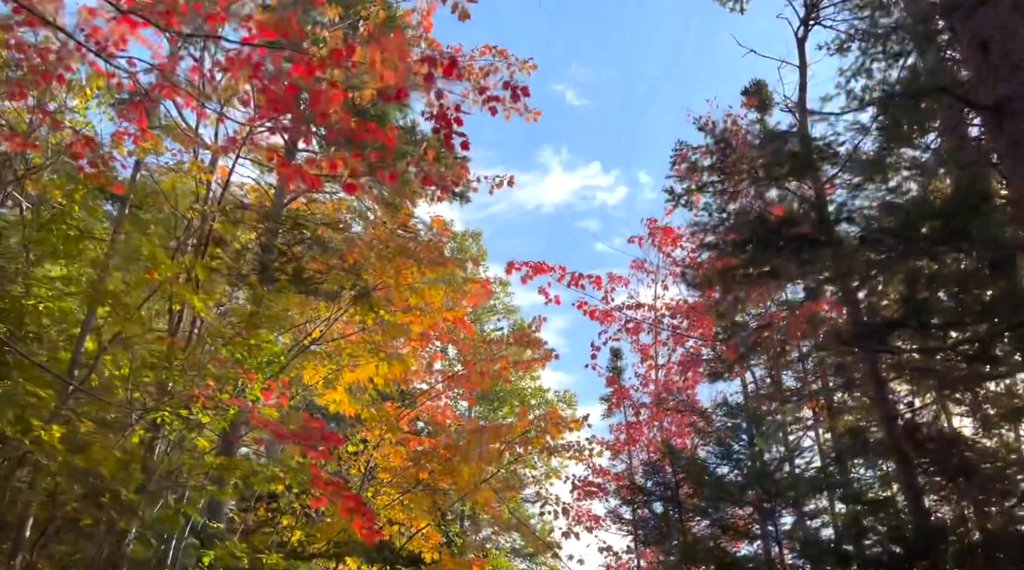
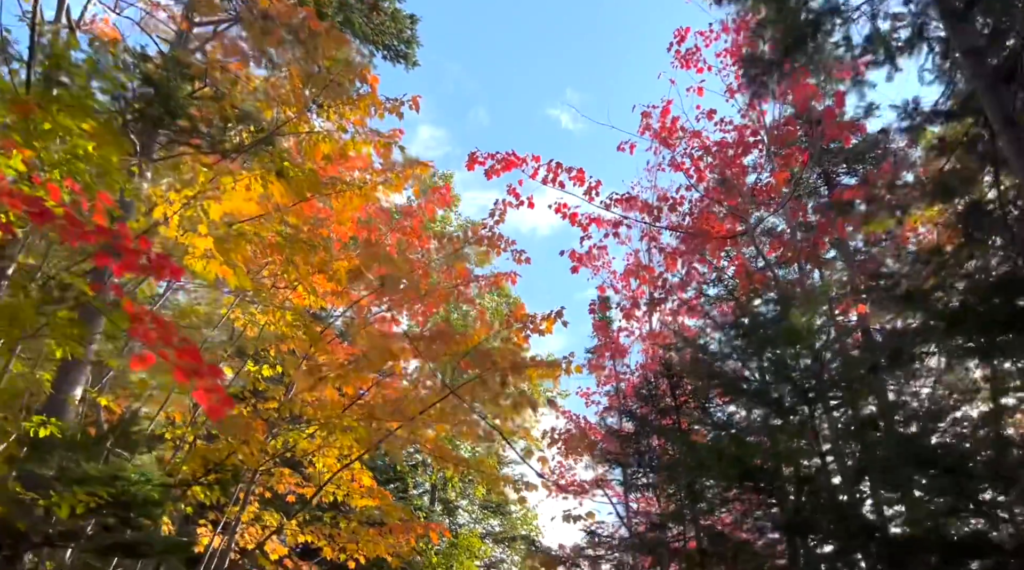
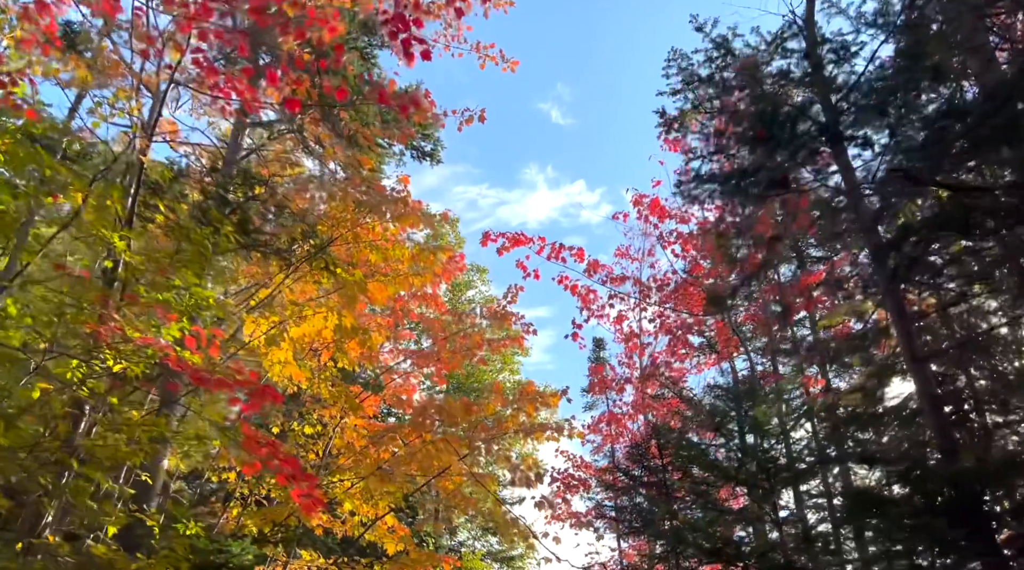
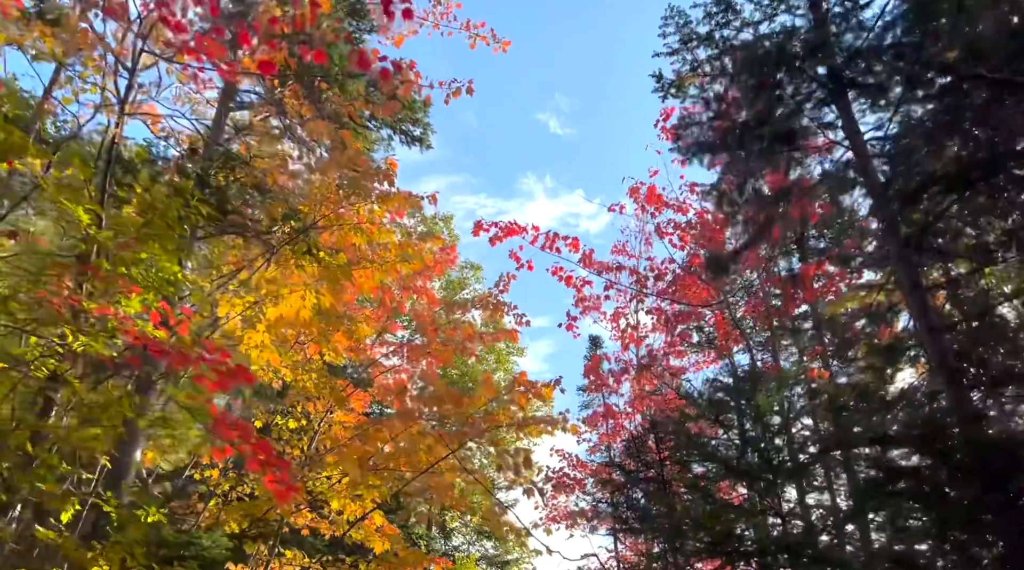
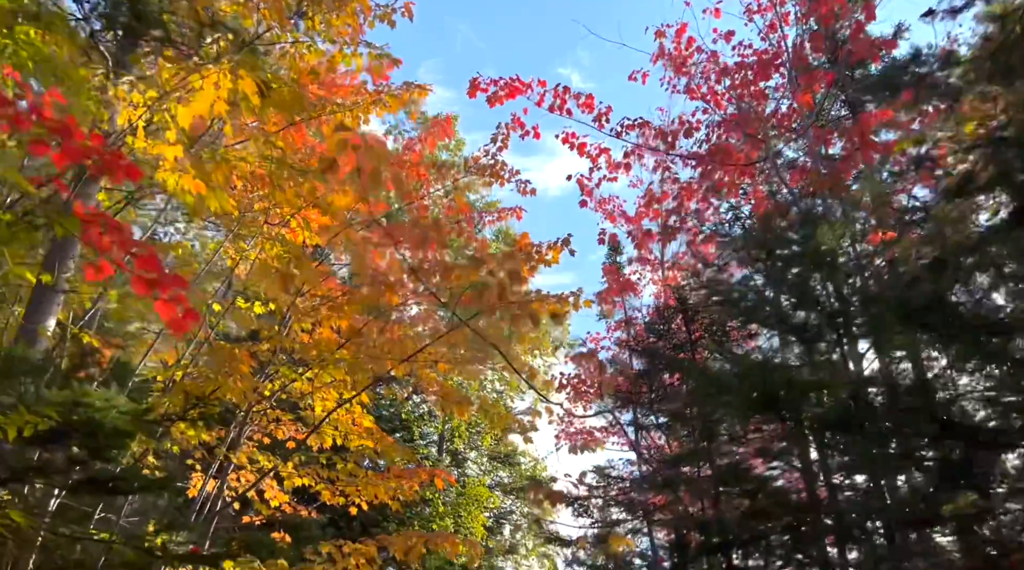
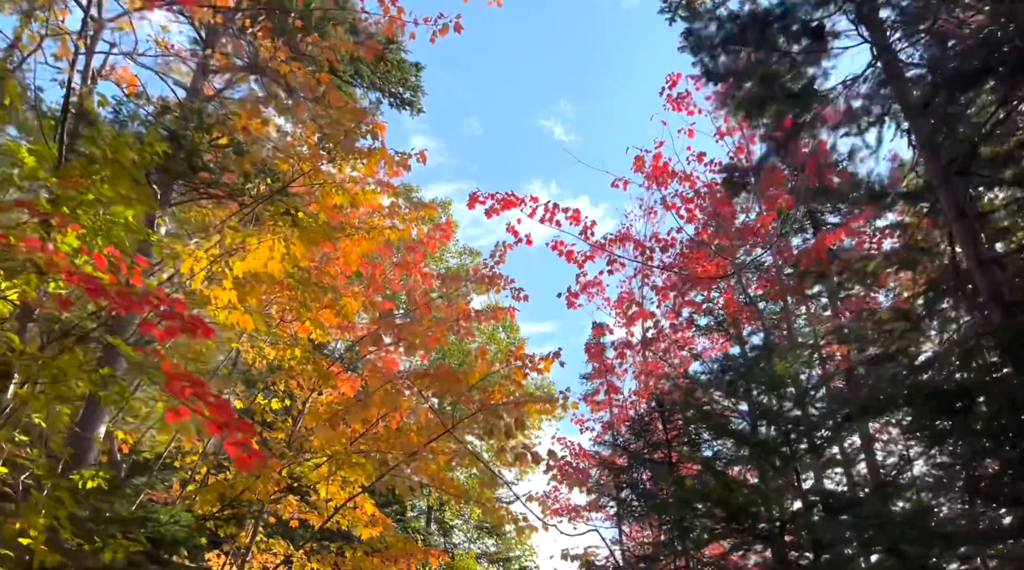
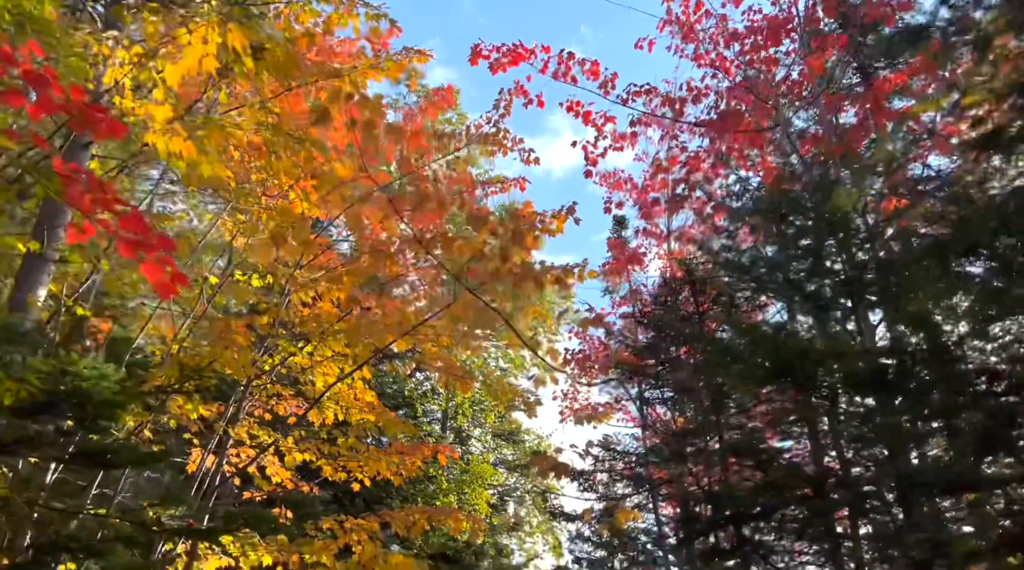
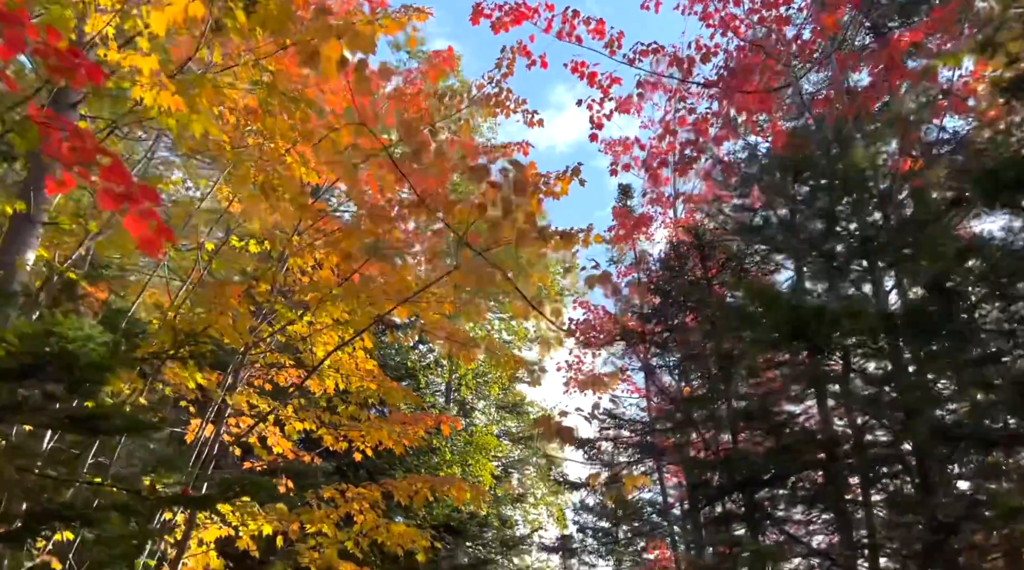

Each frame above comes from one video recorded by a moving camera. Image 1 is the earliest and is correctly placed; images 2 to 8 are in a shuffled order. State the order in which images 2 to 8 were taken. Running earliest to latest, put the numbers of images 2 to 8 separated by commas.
3, 4, 6, 2, 5, 7, 8
